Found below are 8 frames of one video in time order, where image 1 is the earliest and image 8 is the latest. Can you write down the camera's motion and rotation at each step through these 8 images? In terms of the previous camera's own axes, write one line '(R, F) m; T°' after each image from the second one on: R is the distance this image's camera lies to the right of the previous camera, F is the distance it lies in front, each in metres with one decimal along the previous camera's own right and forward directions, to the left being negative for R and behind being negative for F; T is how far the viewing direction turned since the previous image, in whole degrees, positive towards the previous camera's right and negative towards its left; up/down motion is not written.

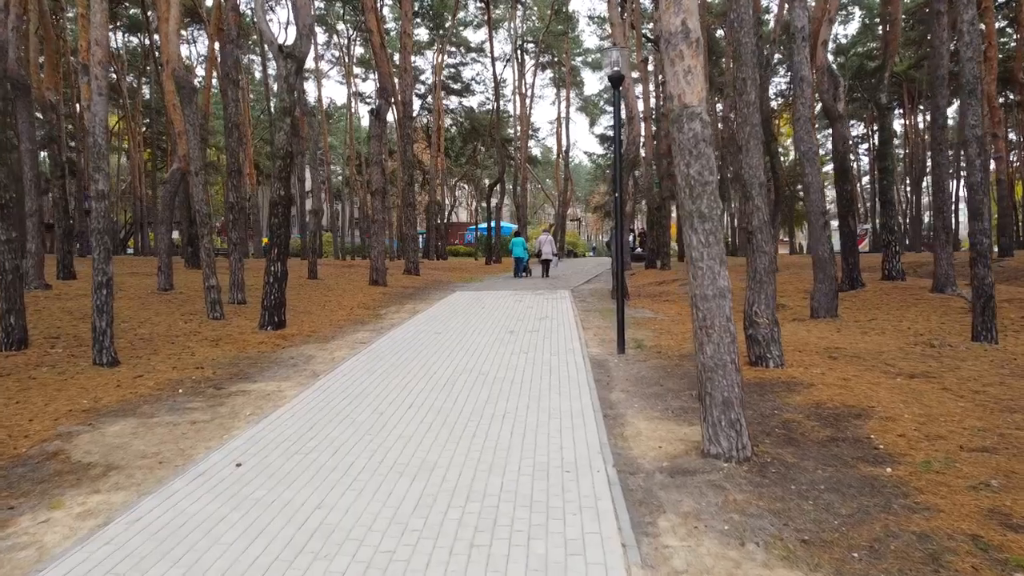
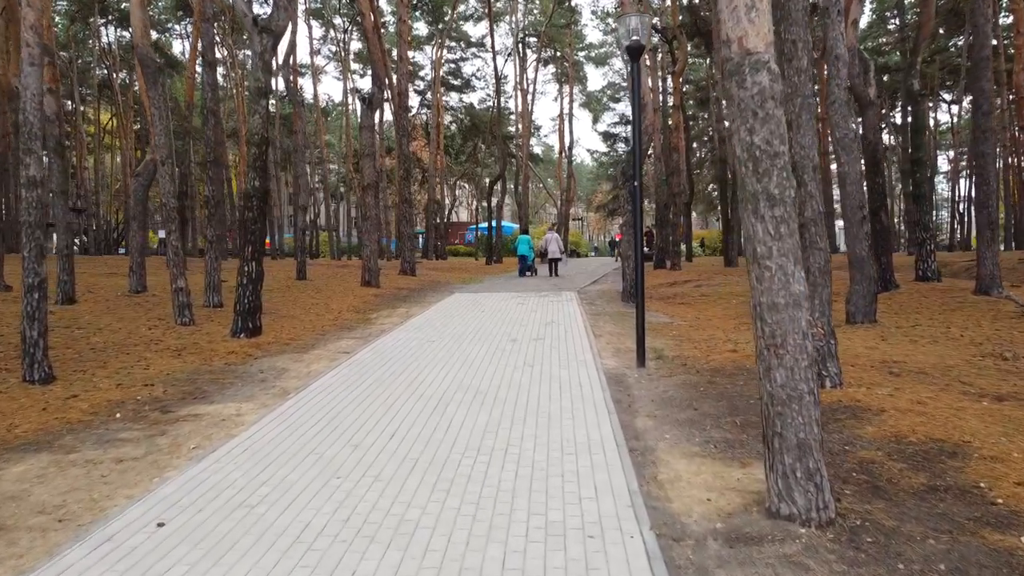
(0.0, +1.4) m; 0°
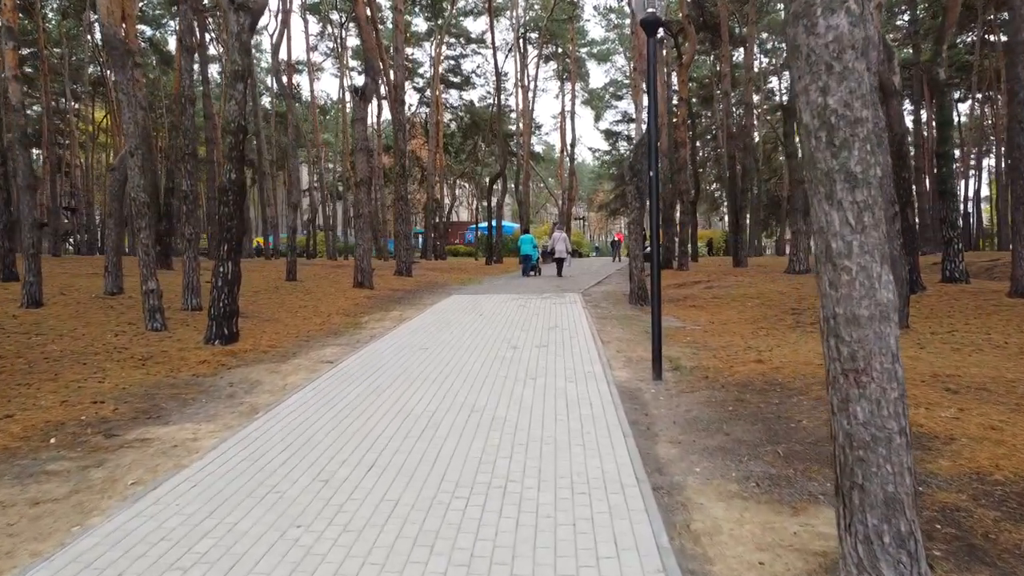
(0.0, +1.0) m; 0°
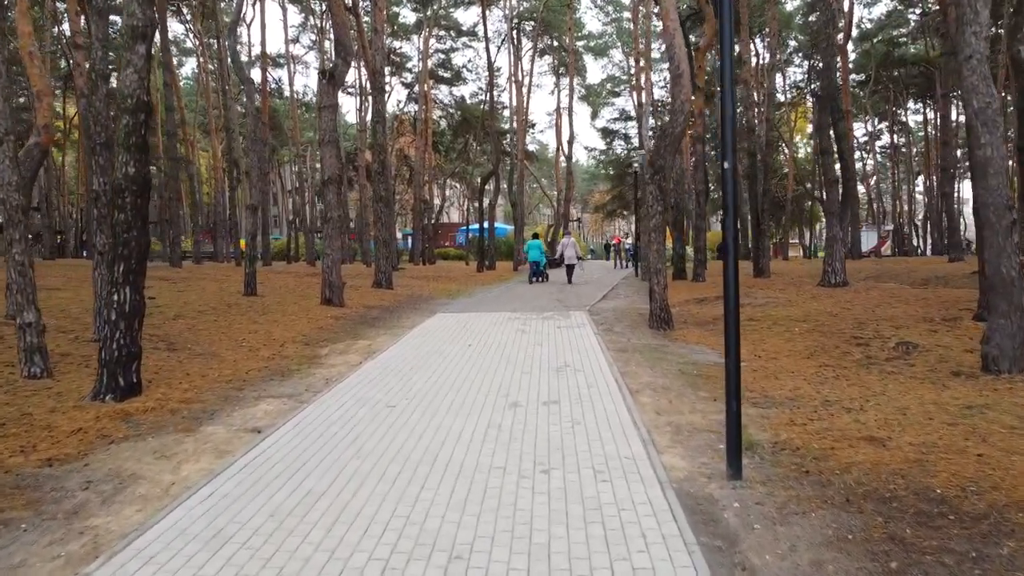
(-0.1, +2.7) m; +1°
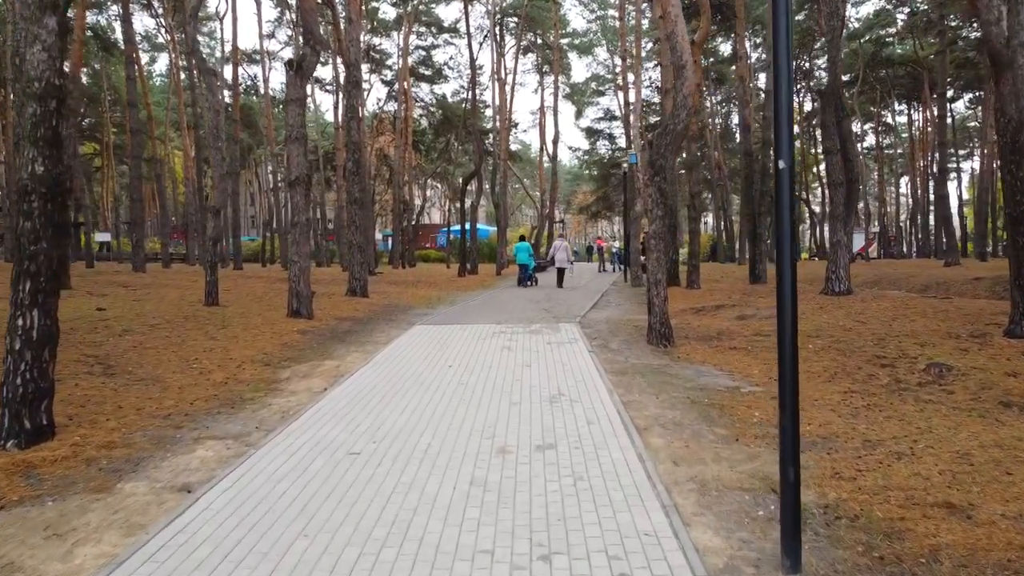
(0.0, +1.2) m; +1°
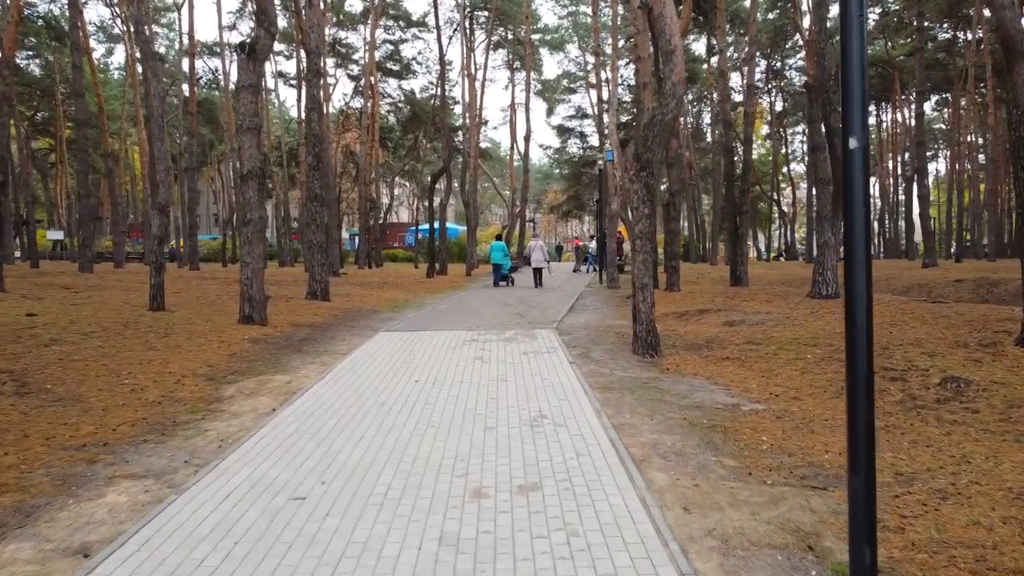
(-0.1, +1.1) m; +2°
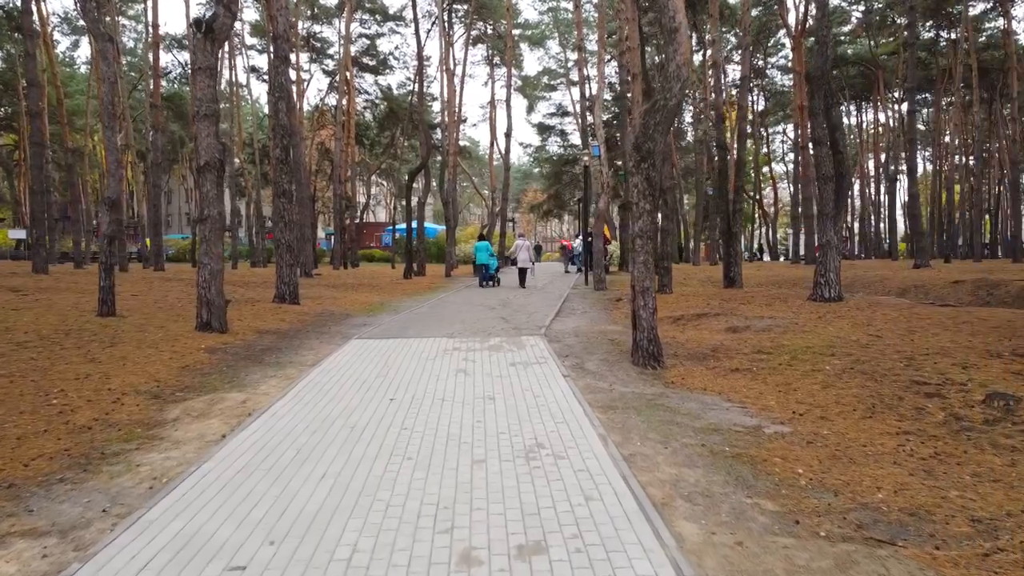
(-0.1, +1.1) m; +2°
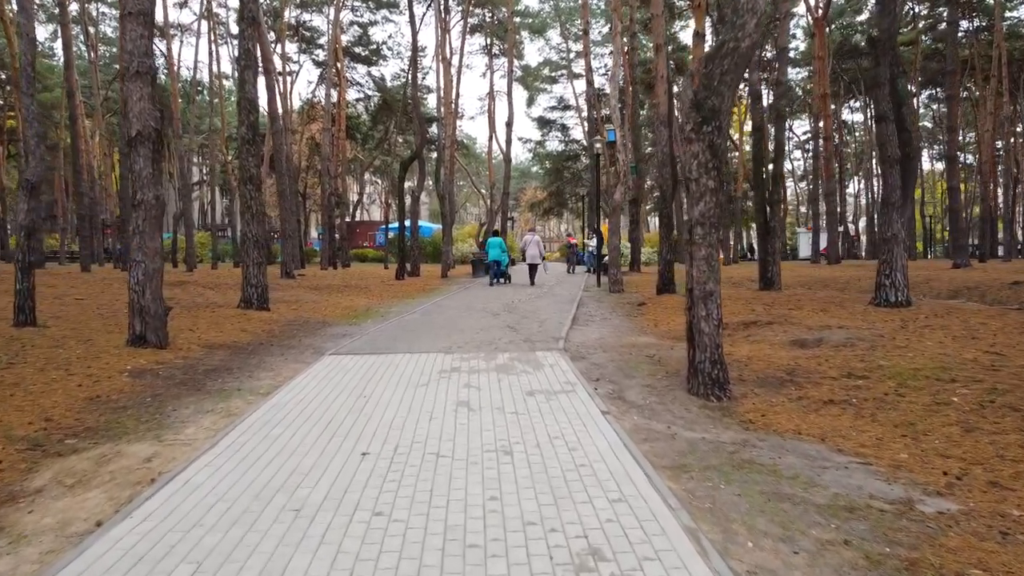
(-0.2, +2.5) m; 0°
